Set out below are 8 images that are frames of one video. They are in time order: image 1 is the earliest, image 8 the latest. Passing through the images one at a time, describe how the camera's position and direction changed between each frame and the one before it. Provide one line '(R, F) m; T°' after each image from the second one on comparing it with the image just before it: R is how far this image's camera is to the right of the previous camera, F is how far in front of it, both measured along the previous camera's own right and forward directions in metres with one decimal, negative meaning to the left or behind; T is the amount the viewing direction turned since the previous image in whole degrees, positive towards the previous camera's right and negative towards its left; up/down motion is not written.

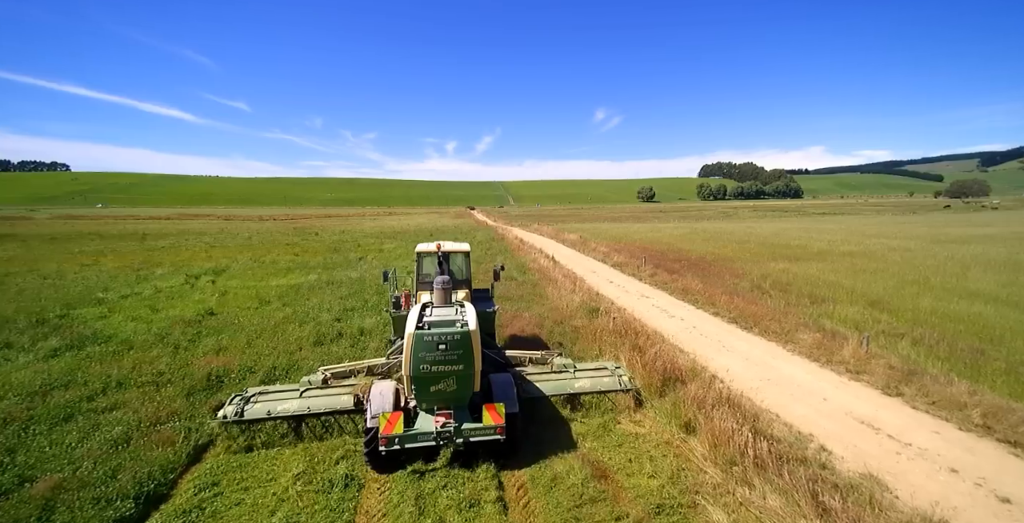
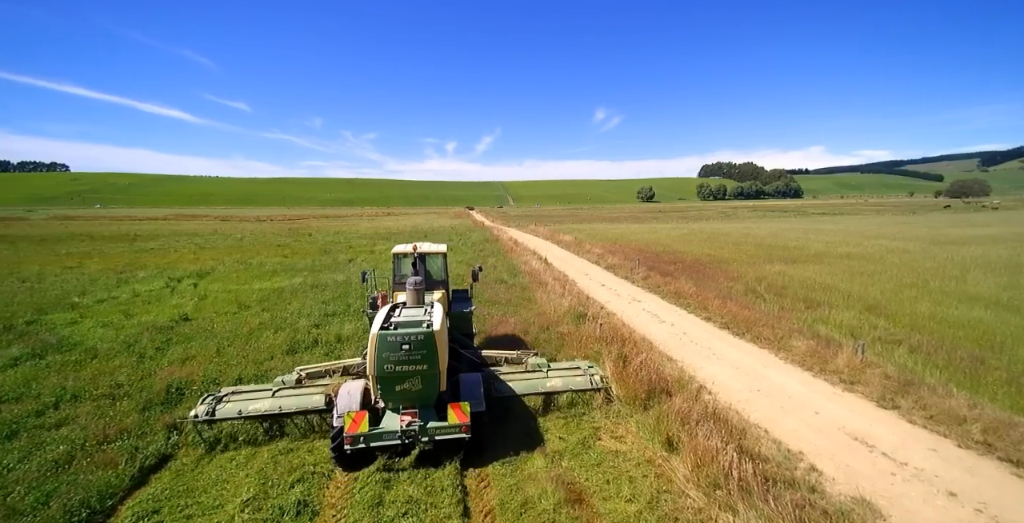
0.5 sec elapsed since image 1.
(+0.4, +0.5) m; 0°
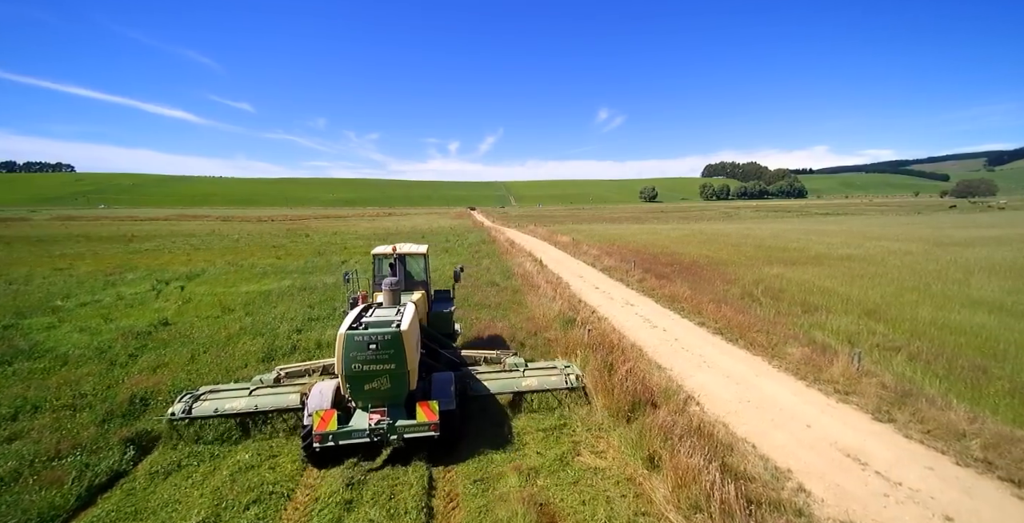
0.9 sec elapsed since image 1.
(+0.5, +0.4) m; 0°
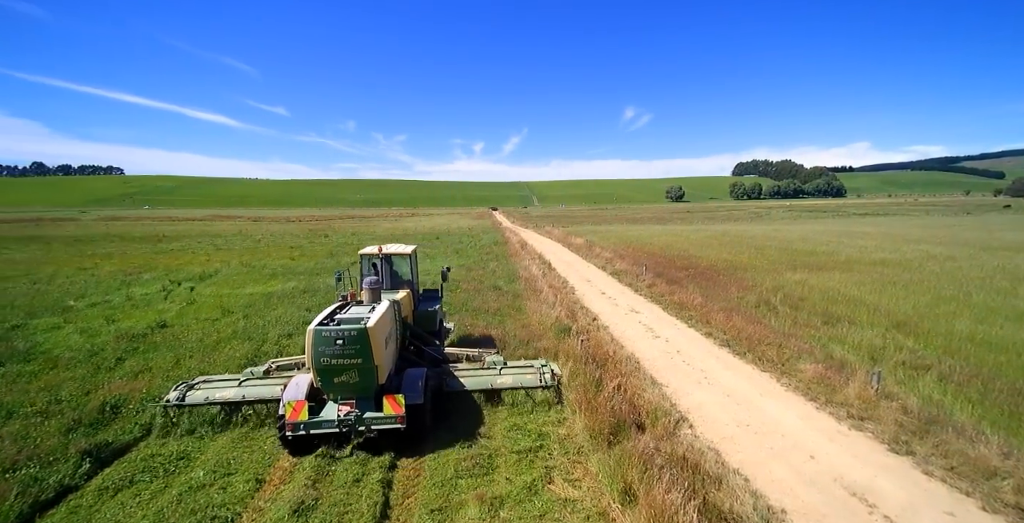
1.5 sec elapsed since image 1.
(+0.9, +0.6) m; -3°
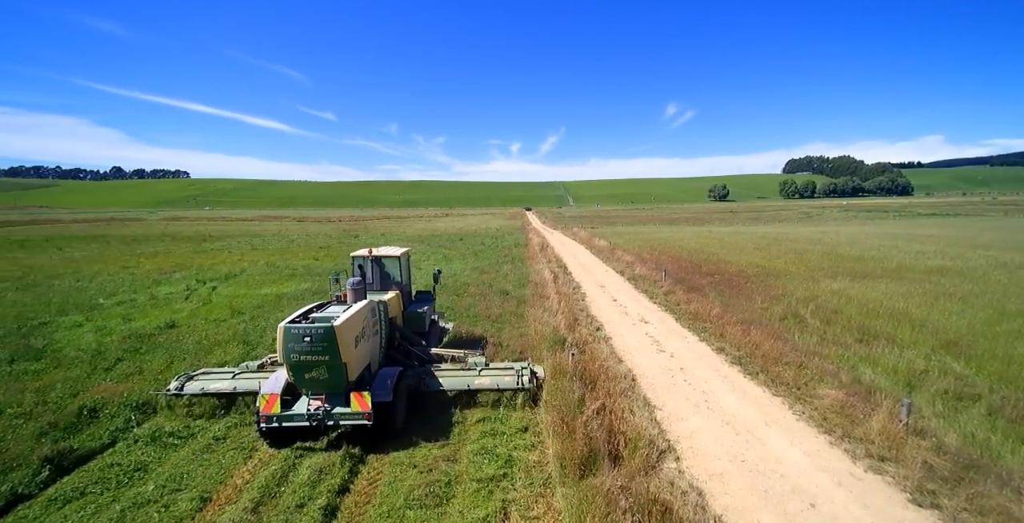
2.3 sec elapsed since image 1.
(+1.2, +0.7) m; -5°
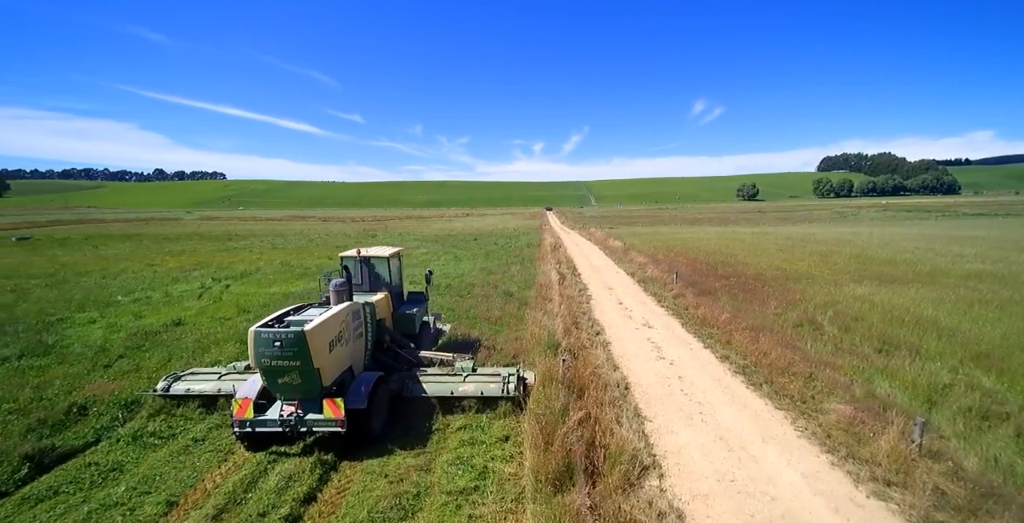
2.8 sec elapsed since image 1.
(+0.8, +0.4) m; -3°
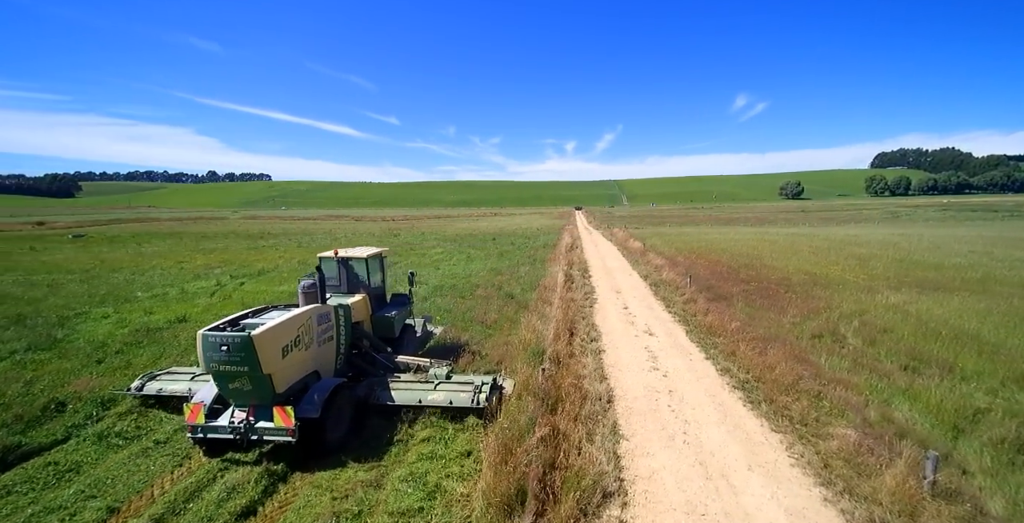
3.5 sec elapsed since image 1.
(+1.1, +0.6) m; -5°
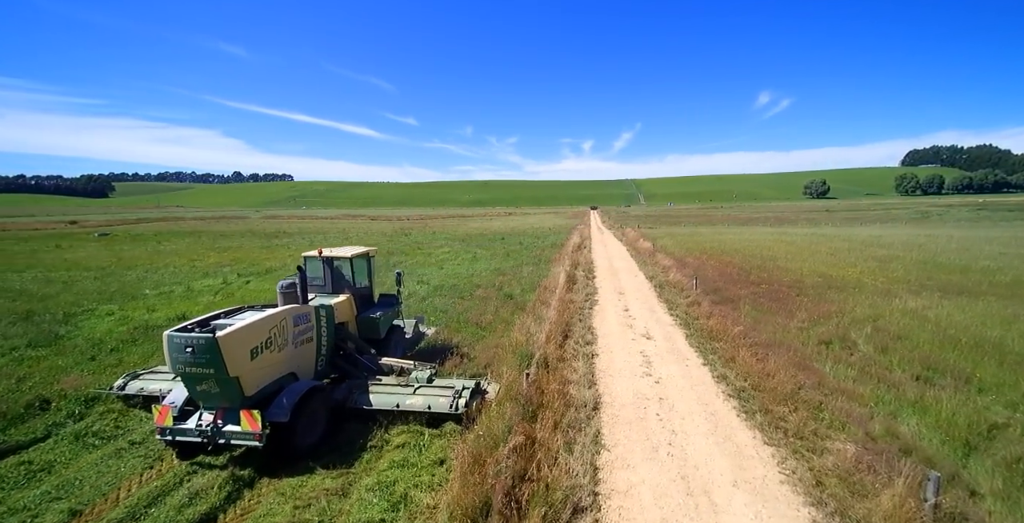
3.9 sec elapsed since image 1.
(+0.7, +0.3) m; -2°
